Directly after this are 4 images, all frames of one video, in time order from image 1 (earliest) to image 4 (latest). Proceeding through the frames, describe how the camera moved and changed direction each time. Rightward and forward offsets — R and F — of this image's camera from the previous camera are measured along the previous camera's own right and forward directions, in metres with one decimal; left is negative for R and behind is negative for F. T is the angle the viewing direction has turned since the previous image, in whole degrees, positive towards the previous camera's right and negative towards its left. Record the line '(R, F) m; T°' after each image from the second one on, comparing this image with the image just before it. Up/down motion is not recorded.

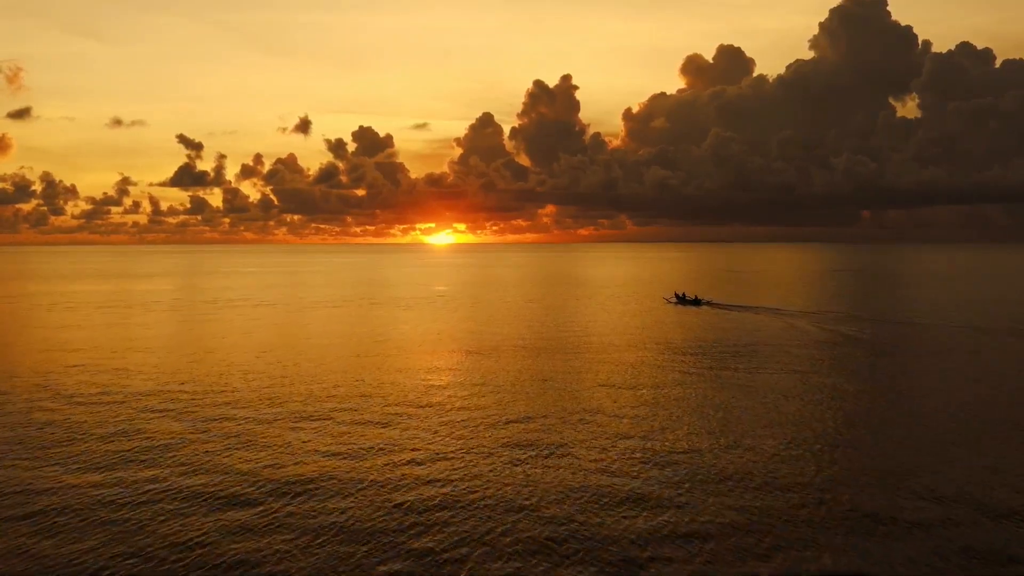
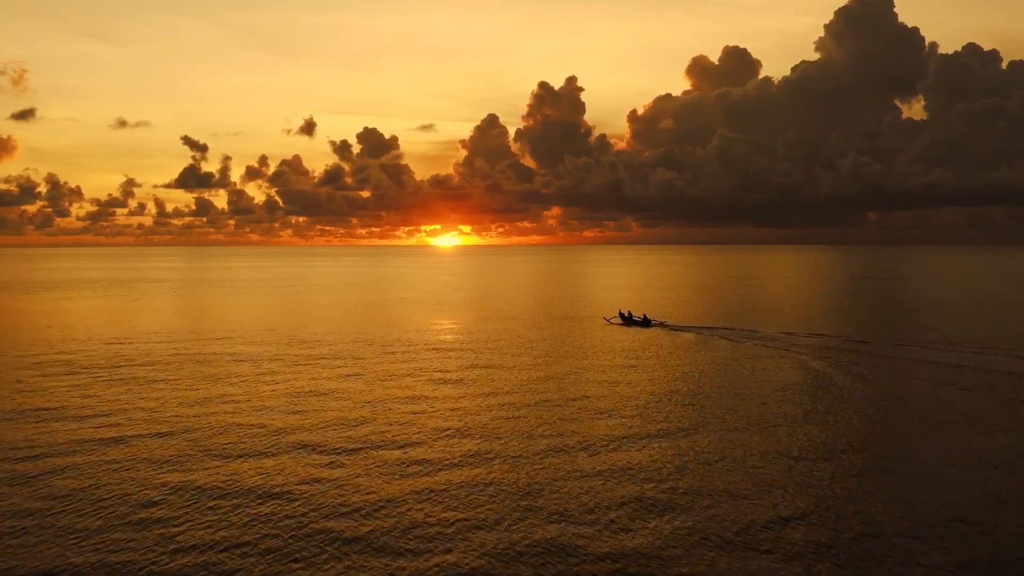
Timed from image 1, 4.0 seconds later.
(+1.7, +1.2) m; 0°
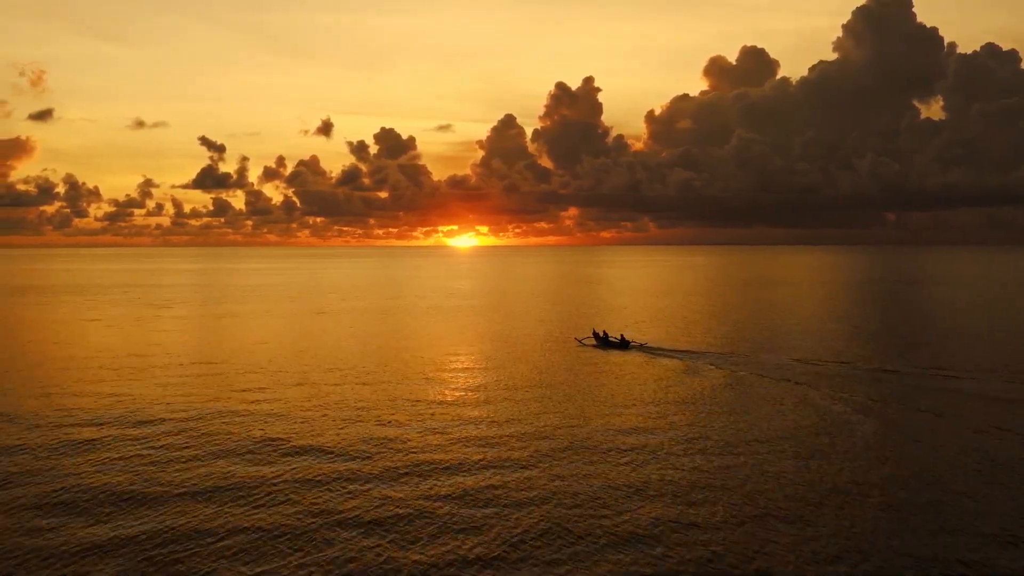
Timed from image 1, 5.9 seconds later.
(+1.3, +8.7) m; -1°
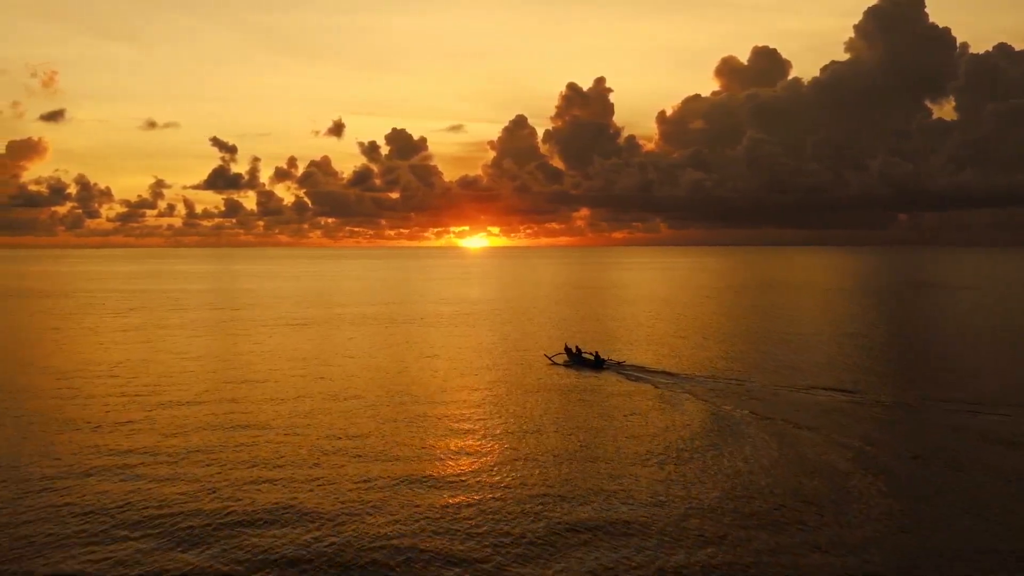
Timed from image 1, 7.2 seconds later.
(+0.1, +6.6) m; -1°
